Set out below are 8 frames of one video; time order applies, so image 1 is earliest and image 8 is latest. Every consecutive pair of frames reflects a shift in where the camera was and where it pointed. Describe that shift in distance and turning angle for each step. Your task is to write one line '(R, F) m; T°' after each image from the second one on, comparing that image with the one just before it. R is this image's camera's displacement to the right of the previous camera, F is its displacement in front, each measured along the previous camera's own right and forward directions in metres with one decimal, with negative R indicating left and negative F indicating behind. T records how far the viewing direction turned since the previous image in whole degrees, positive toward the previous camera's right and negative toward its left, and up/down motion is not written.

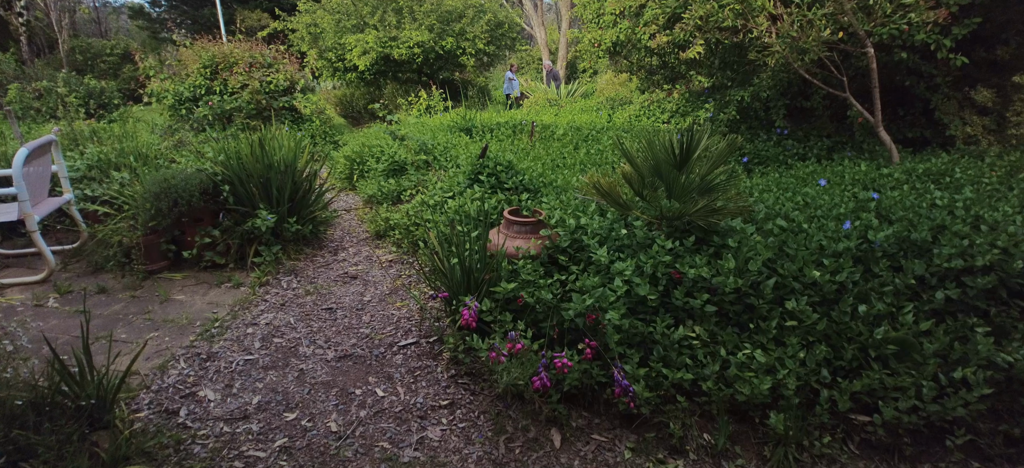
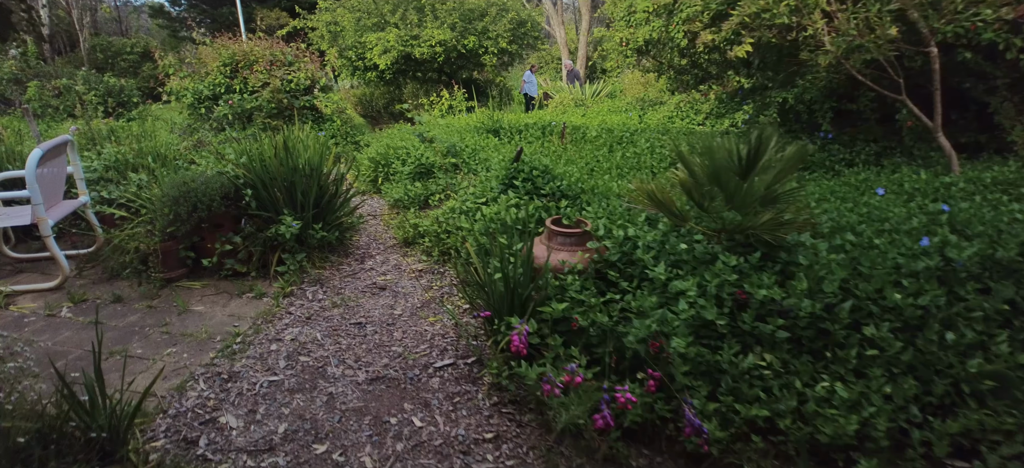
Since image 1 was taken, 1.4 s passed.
(-0.2, +0.2) m; -1°
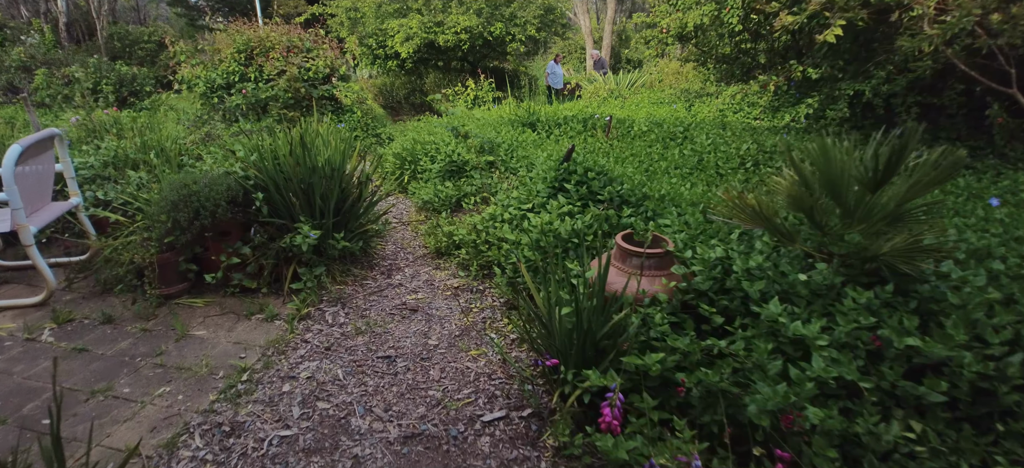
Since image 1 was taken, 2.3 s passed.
(-0.2, +0.5) m; -2°
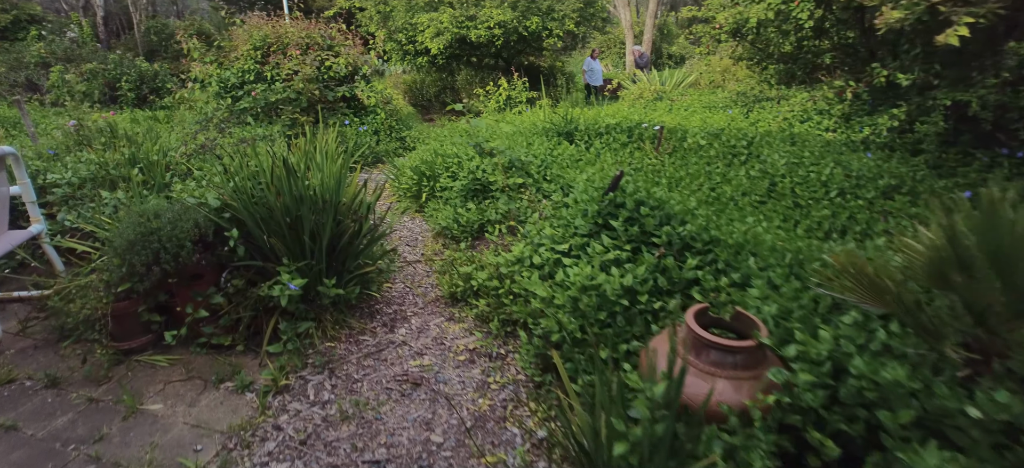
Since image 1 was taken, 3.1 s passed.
(0.0, +0.6) m; -3°
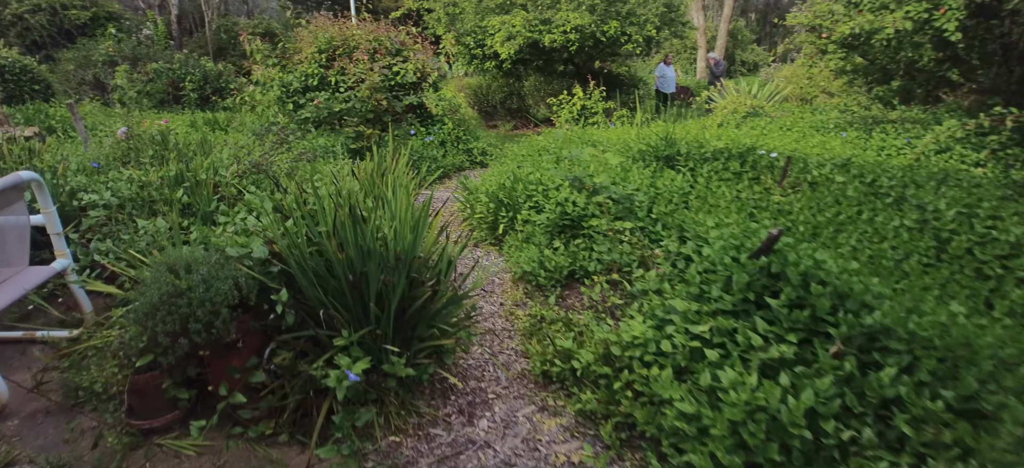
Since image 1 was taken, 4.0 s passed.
(-0.3, +0.6) m; -5°
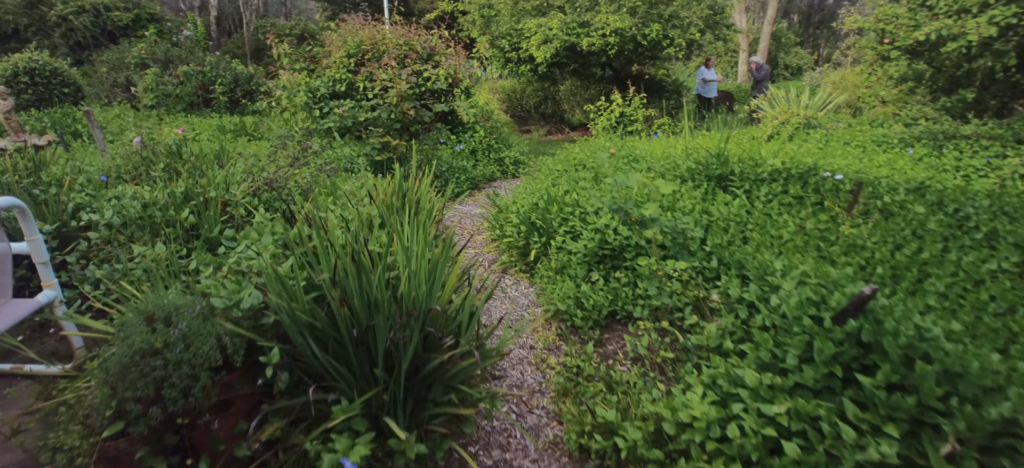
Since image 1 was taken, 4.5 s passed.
(0.0, +0.3) m; -3°
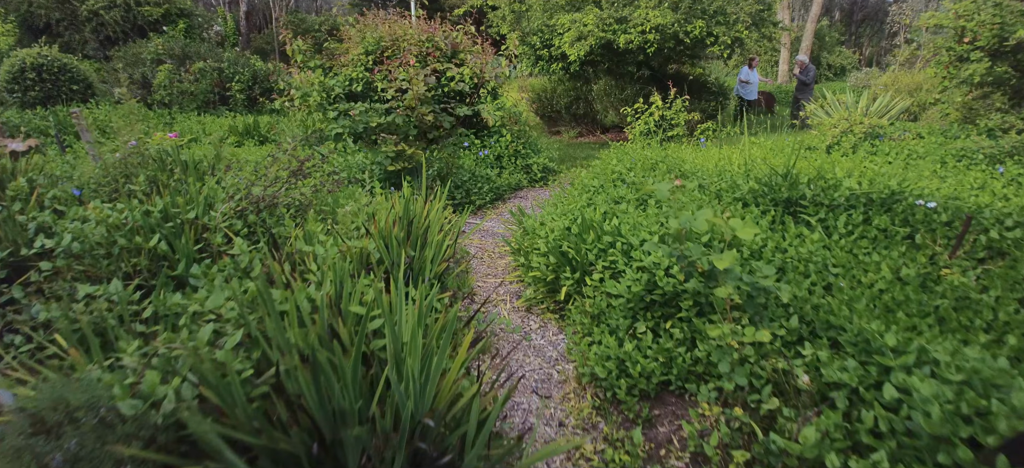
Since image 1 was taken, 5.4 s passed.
(0.0, +0.5) m; -3°
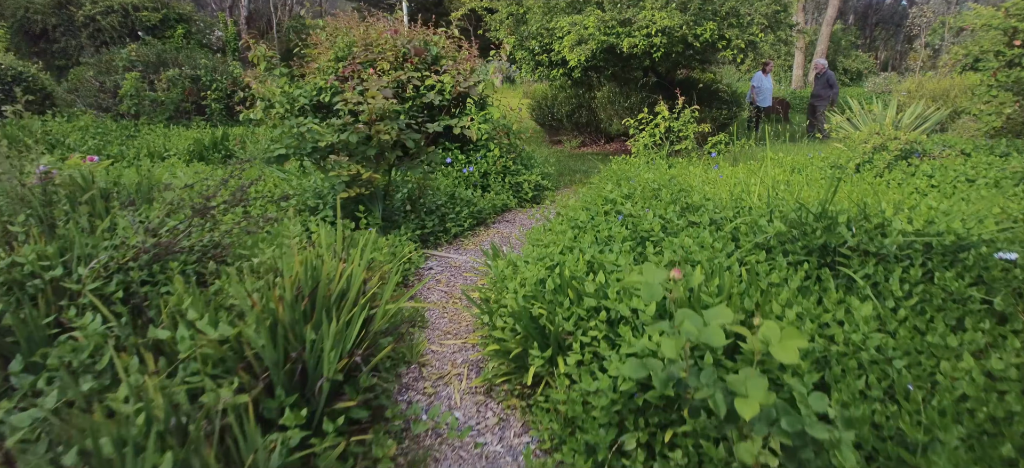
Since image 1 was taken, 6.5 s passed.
(+0.2, +0.6) m; -1°
